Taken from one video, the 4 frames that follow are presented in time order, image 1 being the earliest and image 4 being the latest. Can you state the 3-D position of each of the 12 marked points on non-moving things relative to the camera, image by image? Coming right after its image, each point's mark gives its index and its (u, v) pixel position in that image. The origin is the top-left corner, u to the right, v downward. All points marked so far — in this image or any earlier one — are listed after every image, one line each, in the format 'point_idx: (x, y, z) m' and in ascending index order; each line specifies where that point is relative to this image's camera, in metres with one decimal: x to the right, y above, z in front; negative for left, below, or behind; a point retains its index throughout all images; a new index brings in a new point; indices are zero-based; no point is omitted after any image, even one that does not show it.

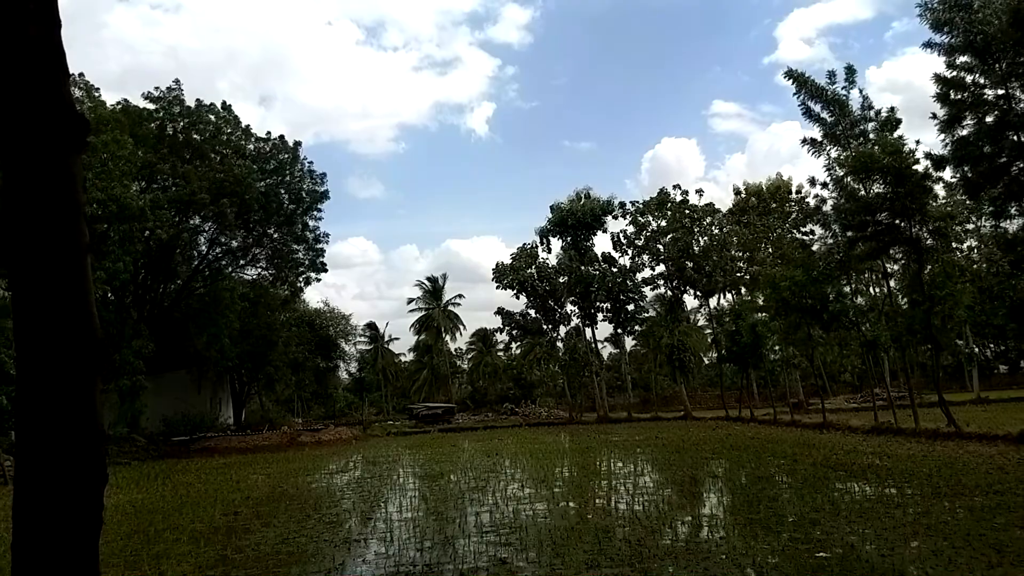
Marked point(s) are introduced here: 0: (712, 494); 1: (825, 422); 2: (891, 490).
0: (+3.1, -3.2, +11.3) m
1: (+8.5, -3.6, +19.4) m
2: (+5.6, -3.0, +10.8) m
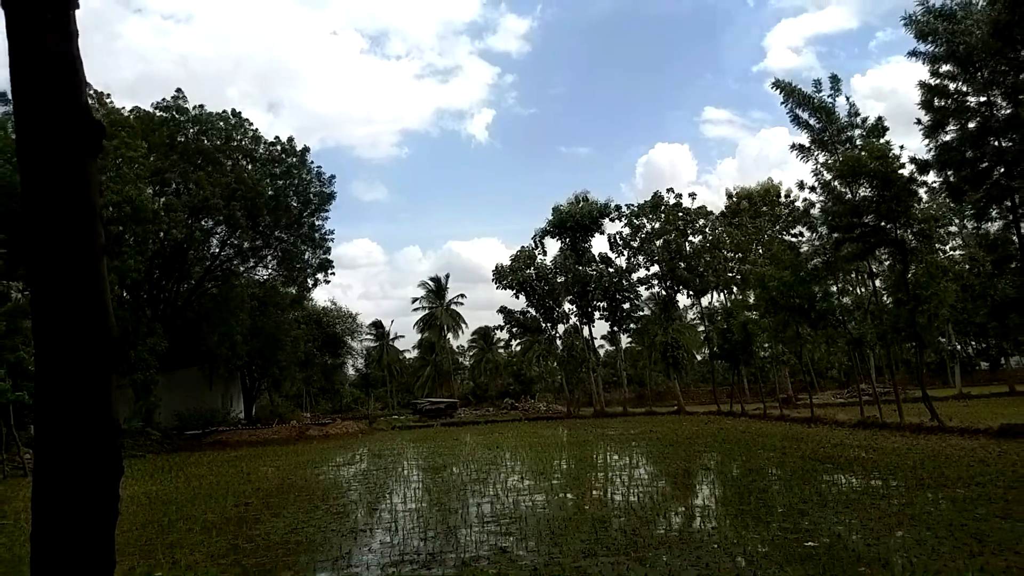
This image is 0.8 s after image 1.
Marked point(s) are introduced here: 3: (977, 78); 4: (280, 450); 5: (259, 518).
0: (+3.1, -3.2, +11.7) m
1: (+8.5, -3.6, +19.8) m
2: (+5.6, -3.0, +11.2) m
3: (+8.2, +3.7, +12.8) m
4: (-6.4, -4.5, +19.6) m
5: (-3.6, -3.3, +10.4) m
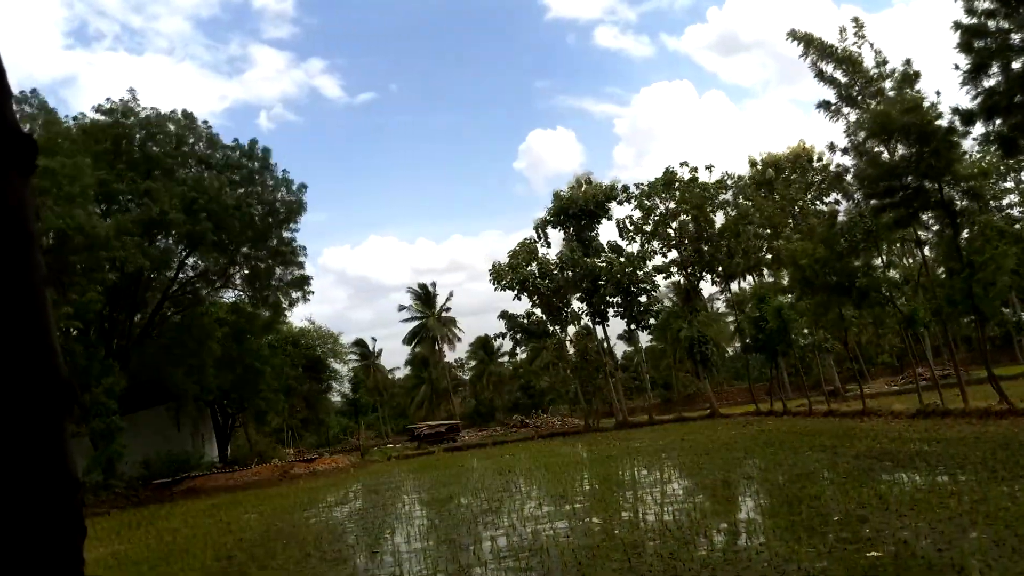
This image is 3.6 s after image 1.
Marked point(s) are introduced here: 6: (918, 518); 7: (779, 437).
0: (+3.3, -3.0, +10.4) m
1: (+8.8, -3.0, +18.5) m
2: (+5.8, -2.6, +9.9) m
3: (+7.9, +4.3, +11.6) m
4: (-6.1, -5.1, +18.3) m
5: (-3.3, -3.6, +9.1) m
6: (+4.8, -2.7, +8.6) m
7: (+5.5, -3.1, +15.1) m
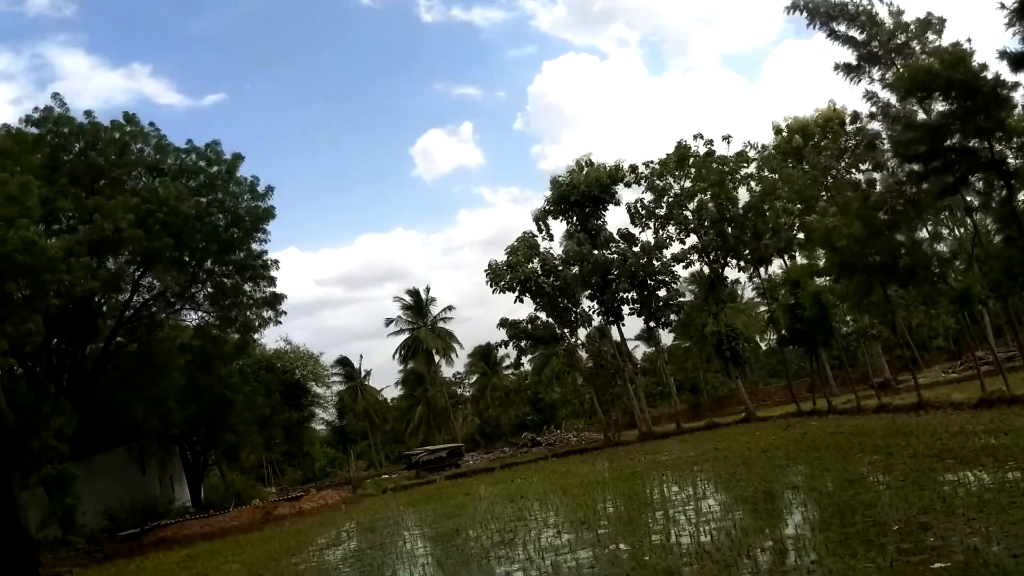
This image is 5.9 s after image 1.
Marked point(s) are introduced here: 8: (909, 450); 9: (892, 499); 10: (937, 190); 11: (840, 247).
0: (+3.5, -2.8, +9.2) m
1: (+9.0, -2.6, +17.3) m
2: (+6.0, -2.2, +8.7) m
3: (+7.7, +4.8, +10.5) m
4: (-5.7, -5.5, +17.2) m
5: (-3.1, -3.8, +8.0) m
6: (+5.0, -2.4, +7.5) m
7: (+5.7, -2.8, +14.0) m
8: (+5.8, -2.4, +11.0) m
9: (+4.6, -2.5, +8.8) m
10: (+8.2, +1.9, +15.2) m
11: (+7.8, +1.0, +19.0) m
